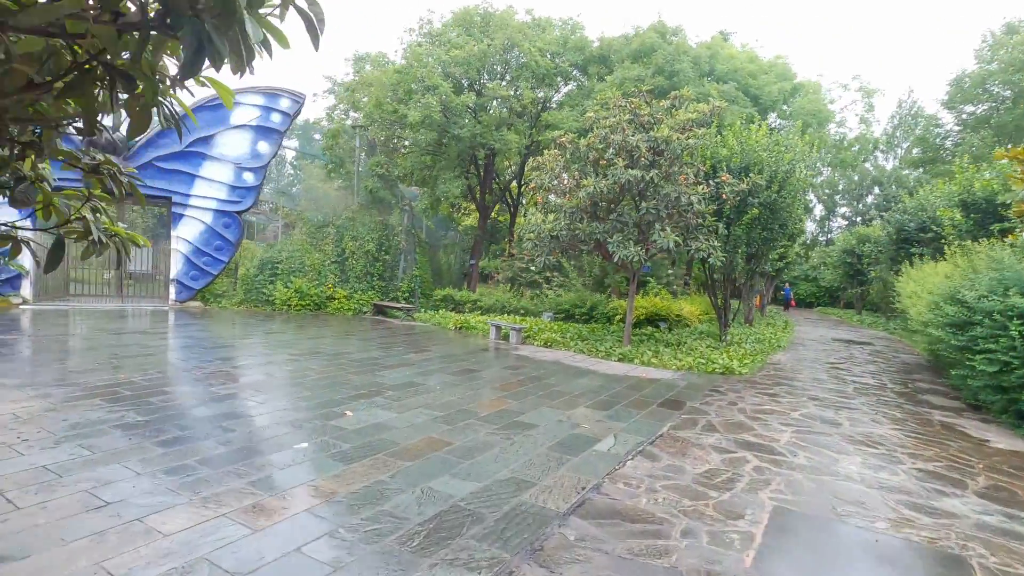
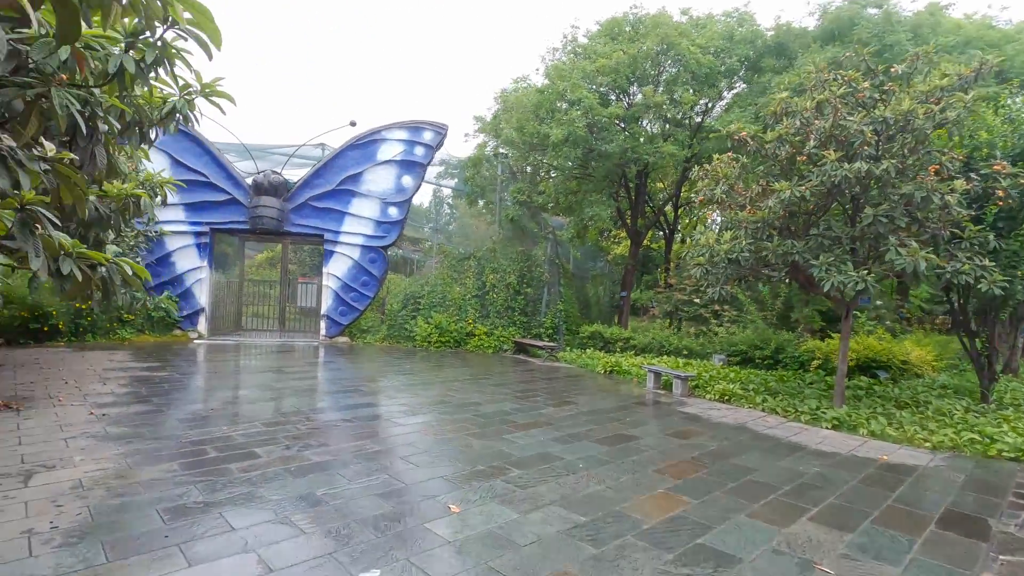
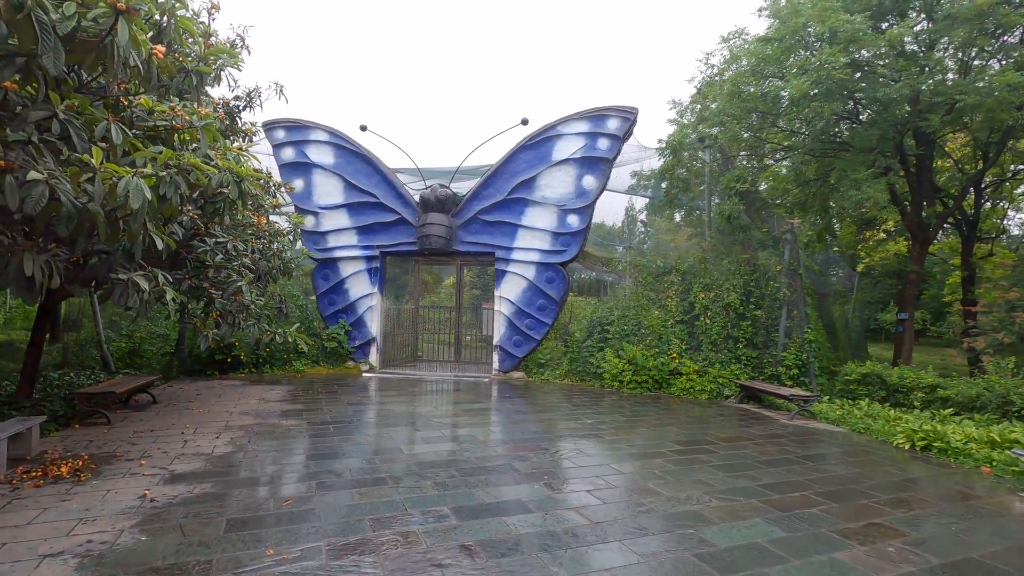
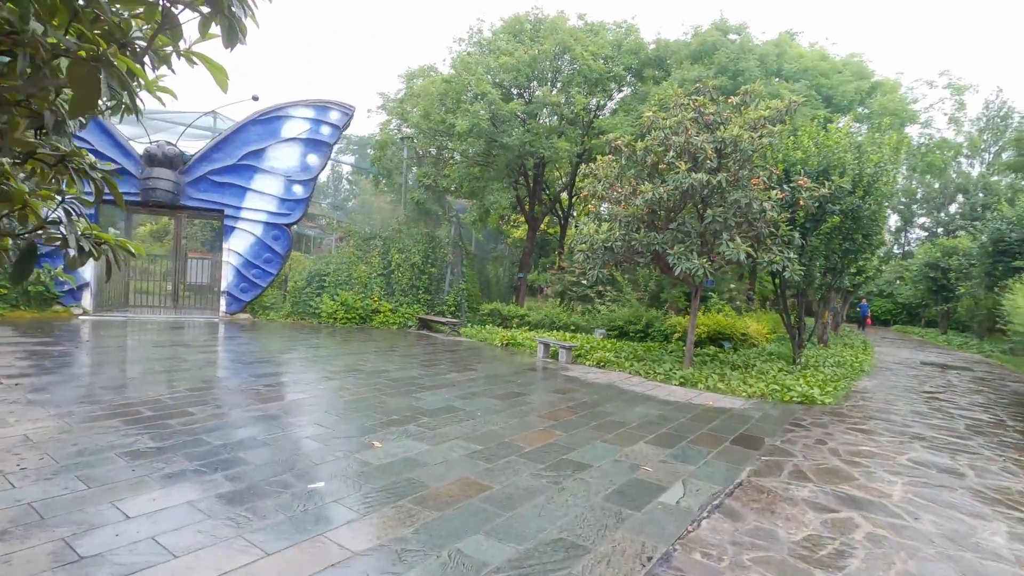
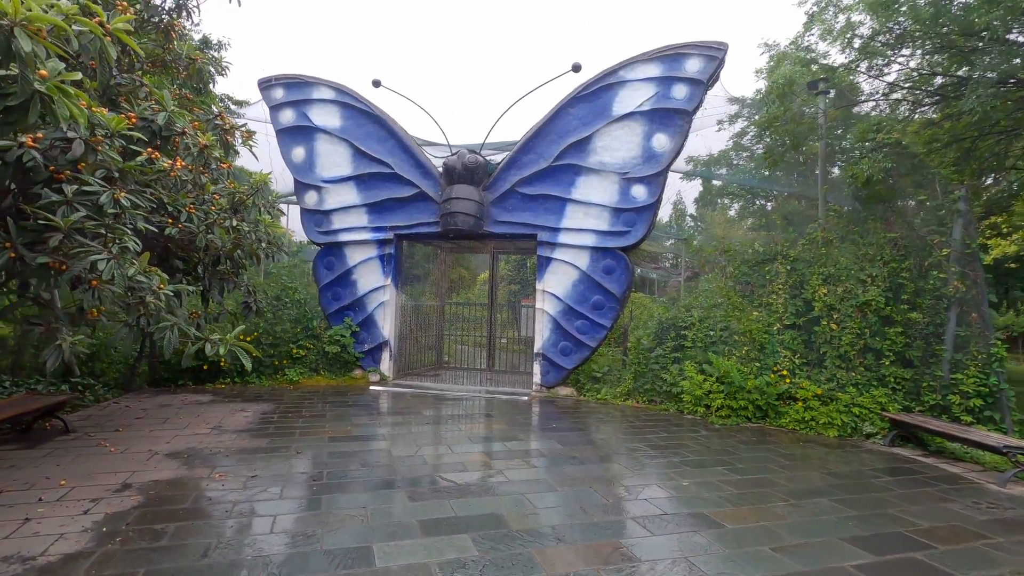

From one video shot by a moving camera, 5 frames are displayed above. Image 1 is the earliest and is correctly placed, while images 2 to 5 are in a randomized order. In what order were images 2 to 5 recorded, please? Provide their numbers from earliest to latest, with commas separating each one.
4, 2, 3, 5
